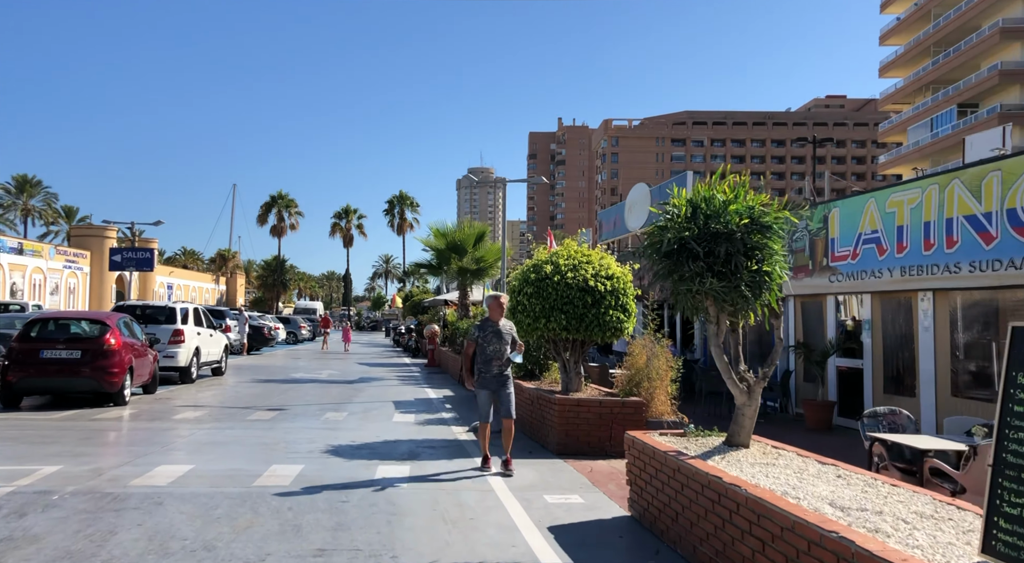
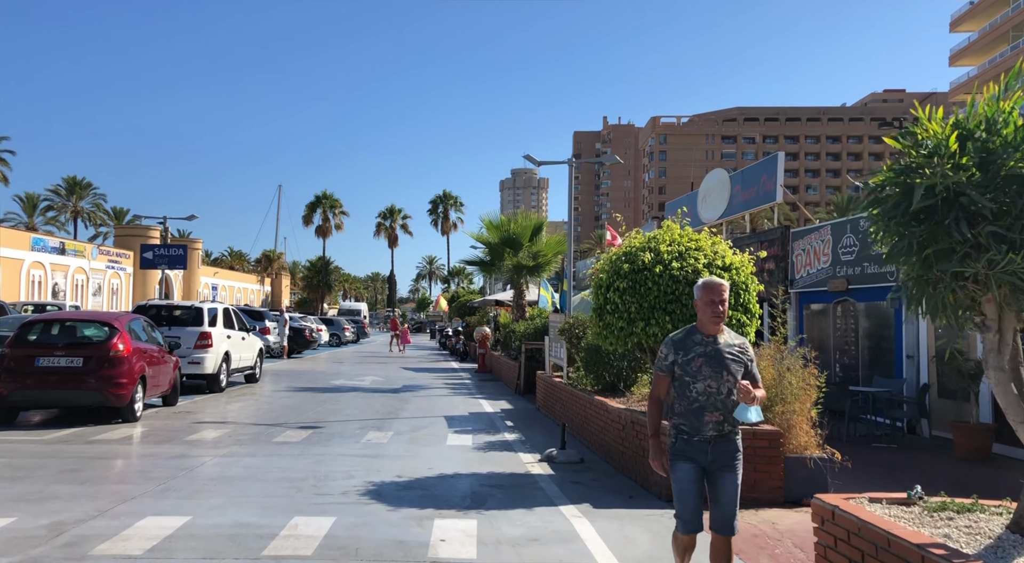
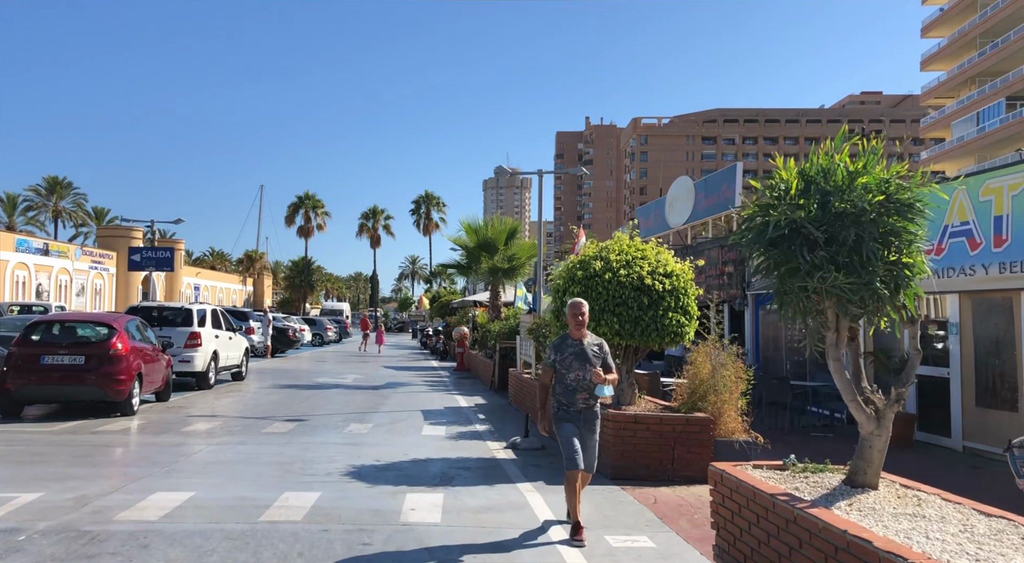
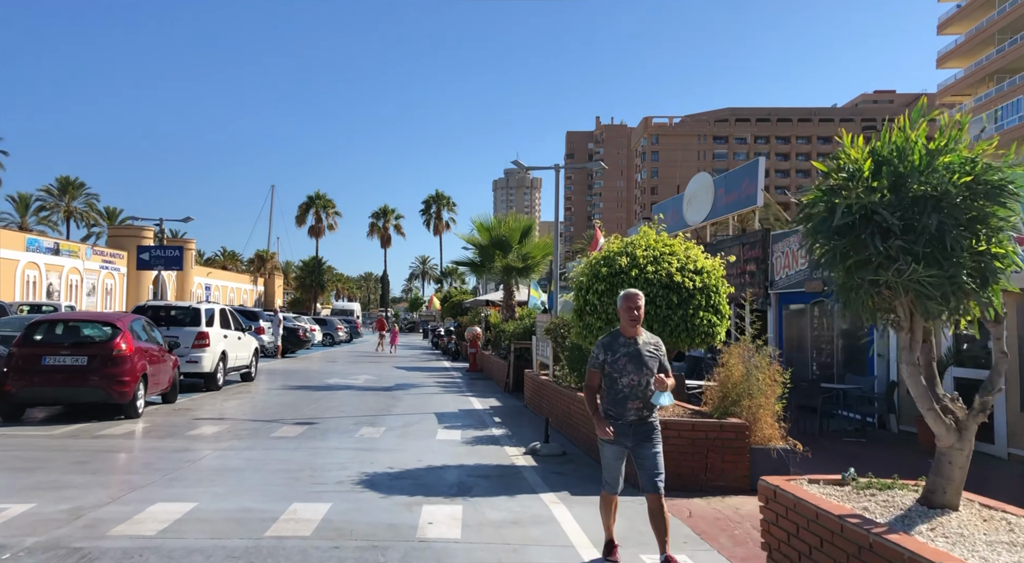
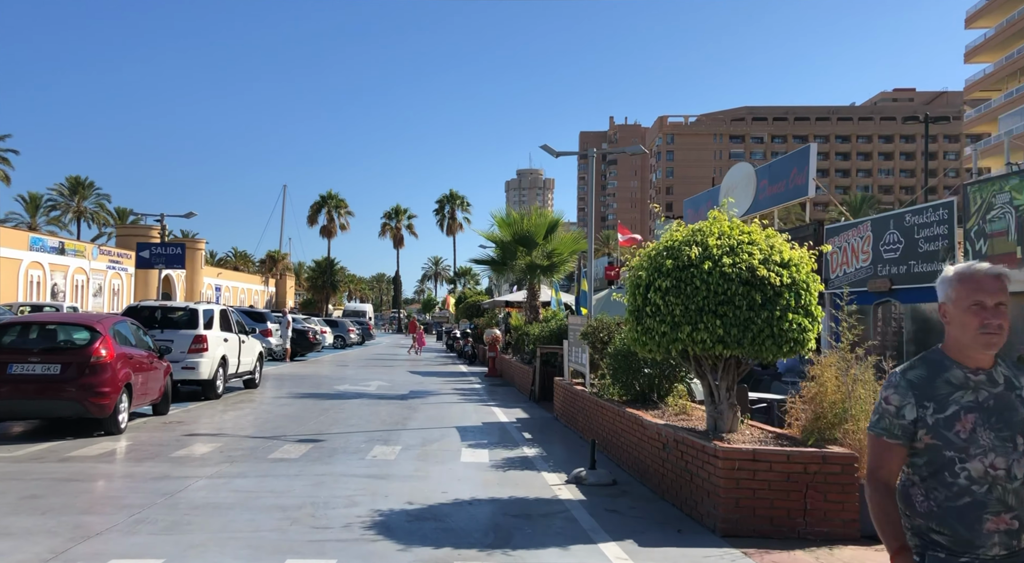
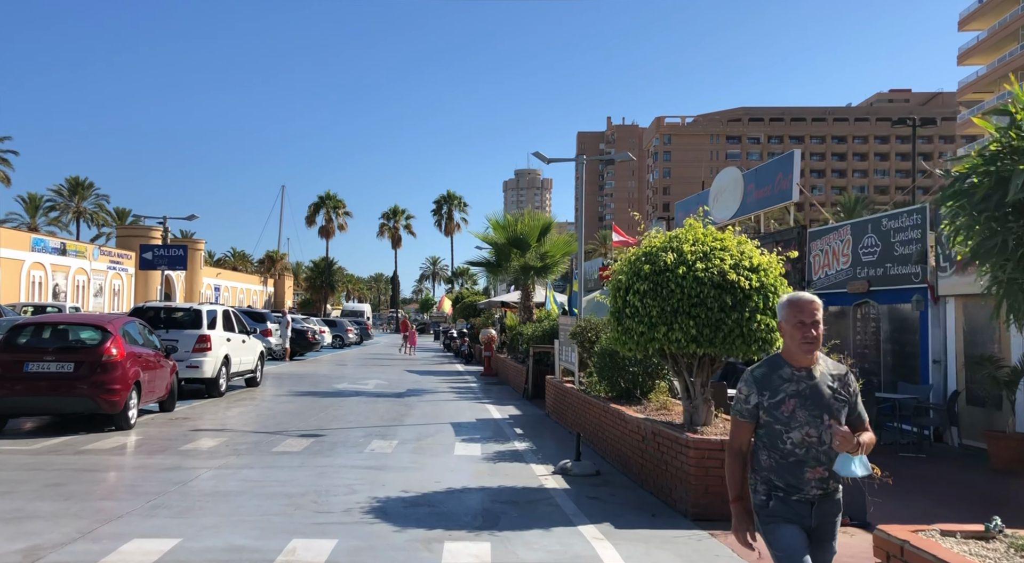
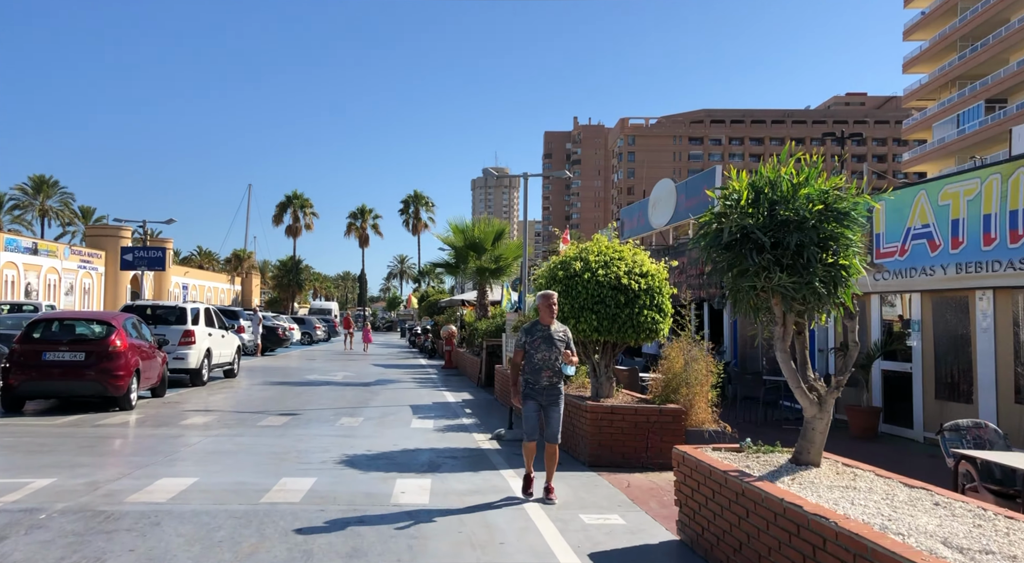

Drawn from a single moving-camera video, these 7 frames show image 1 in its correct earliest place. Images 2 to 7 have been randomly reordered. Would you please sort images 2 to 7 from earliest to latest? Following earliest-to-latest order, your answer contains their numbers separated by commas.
7, 3, 4, 2, 6, 5
